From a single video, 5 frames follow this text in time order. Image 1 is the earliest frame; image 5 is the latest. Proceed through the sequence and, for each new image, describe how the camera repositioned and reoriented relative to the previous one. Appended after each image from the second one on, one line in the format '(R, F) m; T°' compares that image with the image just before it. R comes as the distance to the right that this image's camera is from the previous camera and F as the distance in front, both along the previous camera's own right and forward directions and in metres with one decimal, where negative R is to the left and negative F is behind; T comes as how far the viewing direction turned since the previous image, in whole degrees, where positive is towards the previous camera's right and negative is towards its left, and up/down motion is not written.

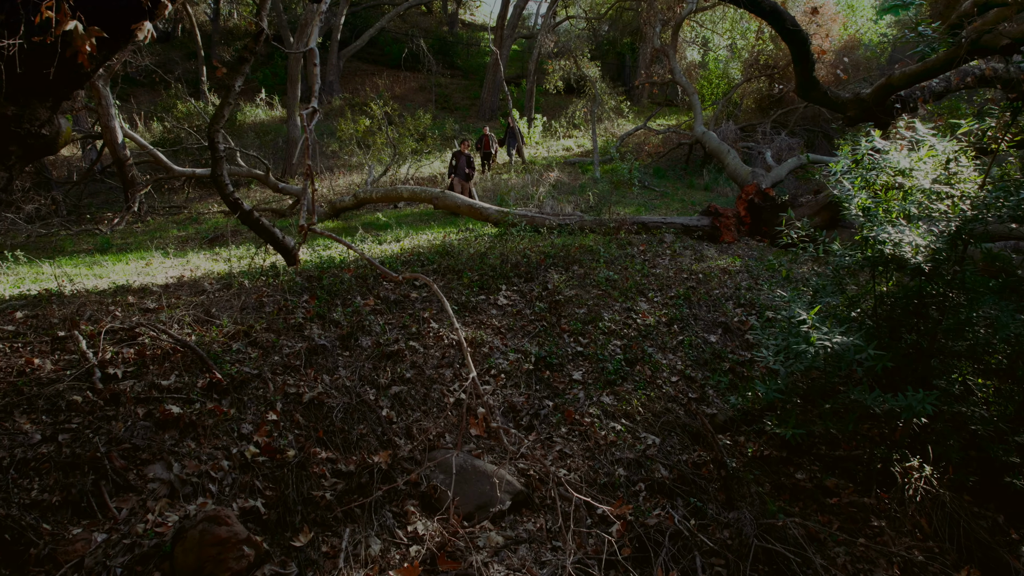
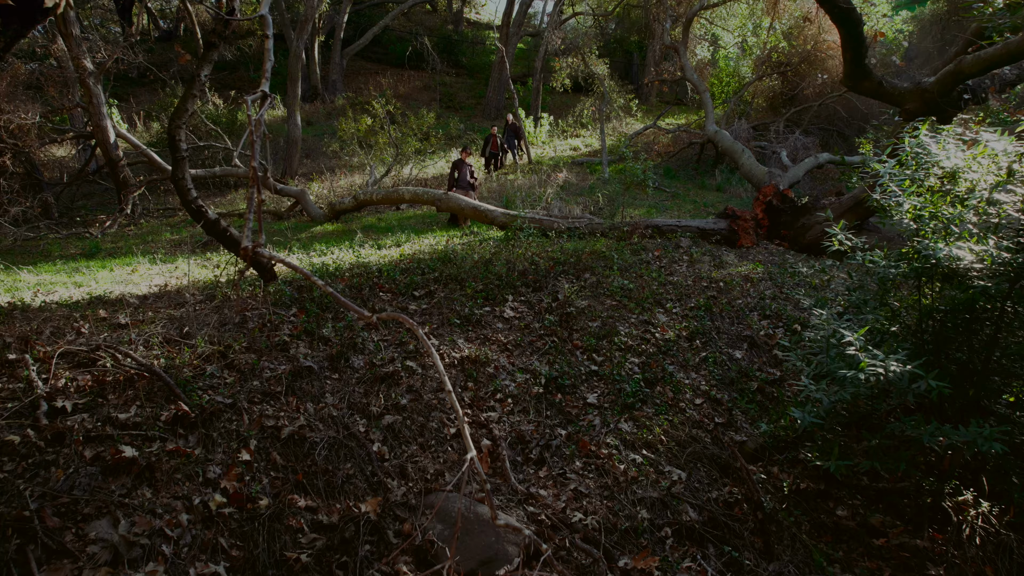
(0.0, +0.4) m; 0°
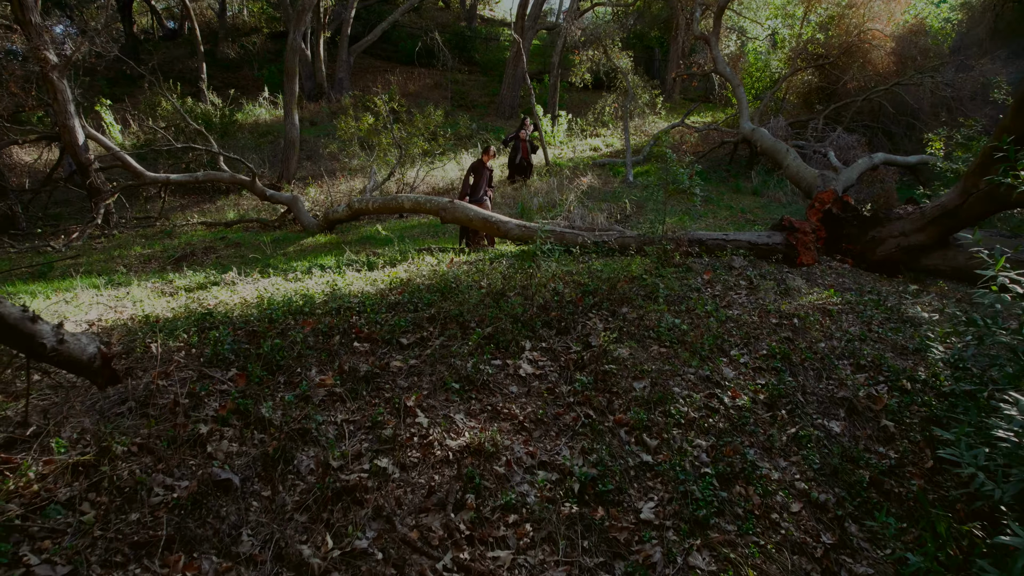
(0.0, +1.3) m; -1°
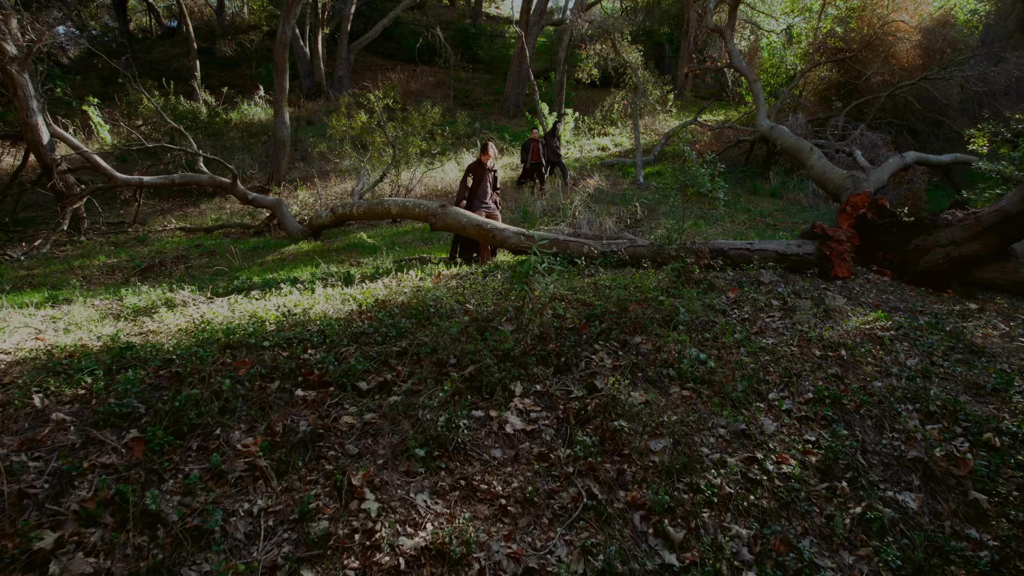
(+0.1, +0.8) m; -1°
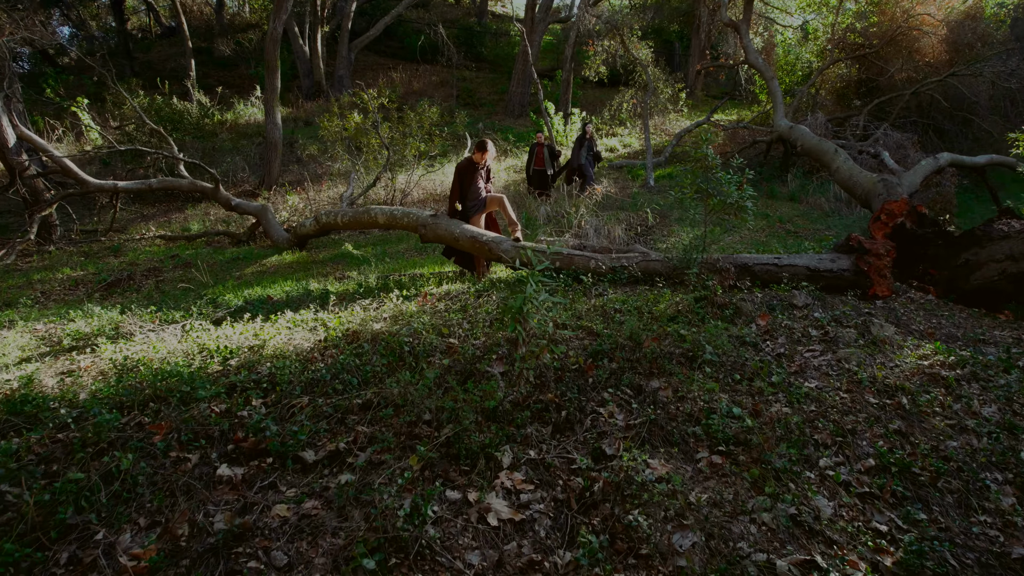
(+0.1, +0.7) m; -1°
